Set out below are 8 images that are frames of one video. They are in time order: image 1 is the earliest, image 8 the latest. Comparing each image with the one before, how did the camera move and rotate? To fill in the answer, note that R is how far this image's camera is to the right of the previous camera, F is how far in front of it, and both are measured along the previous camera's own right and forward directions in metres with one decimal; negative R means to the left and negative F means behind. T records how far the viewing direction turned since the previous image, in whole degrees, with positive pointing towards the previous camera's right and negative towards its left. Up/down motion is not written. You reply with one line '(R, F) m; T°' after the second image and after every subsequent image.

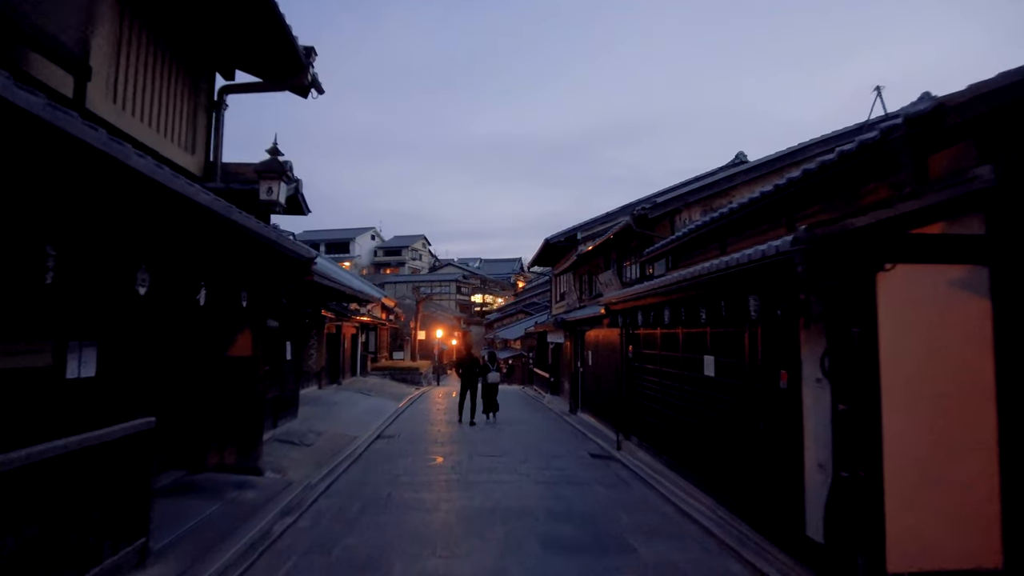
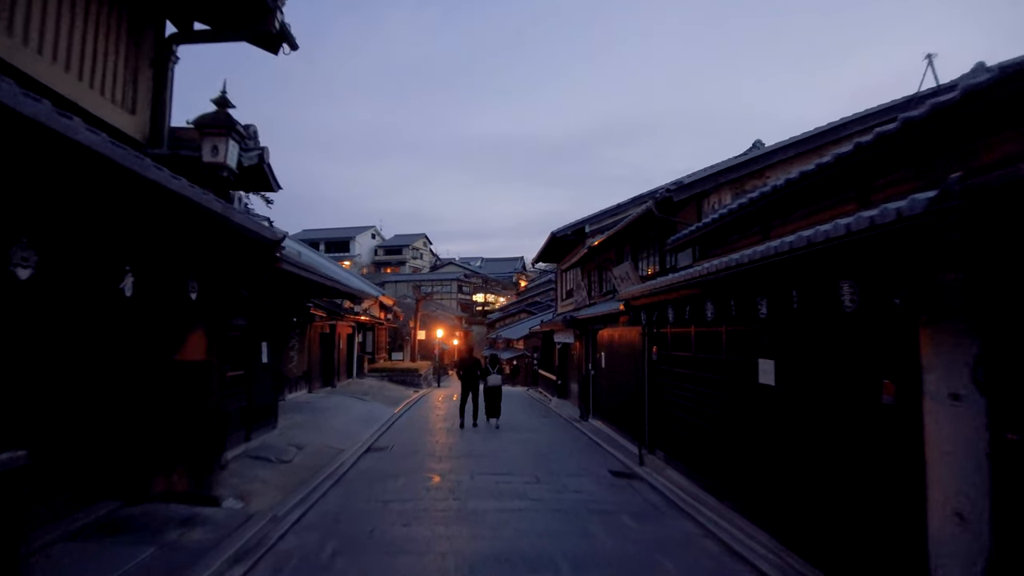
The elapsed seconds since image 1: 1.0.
(-0.1, +1.4) m; 0°
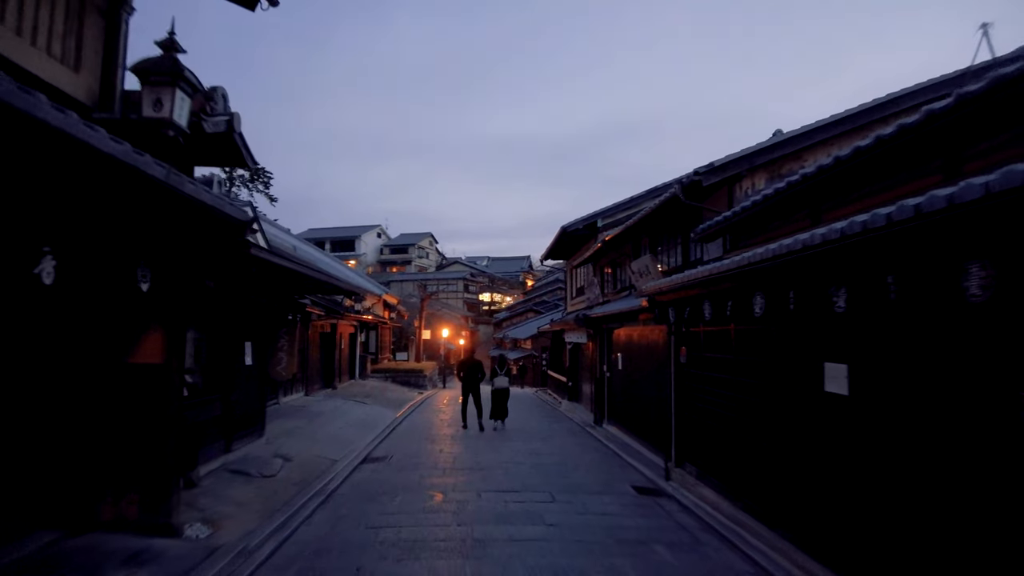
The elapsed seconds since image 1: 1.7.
(-0.1, +1.0) m; -1°
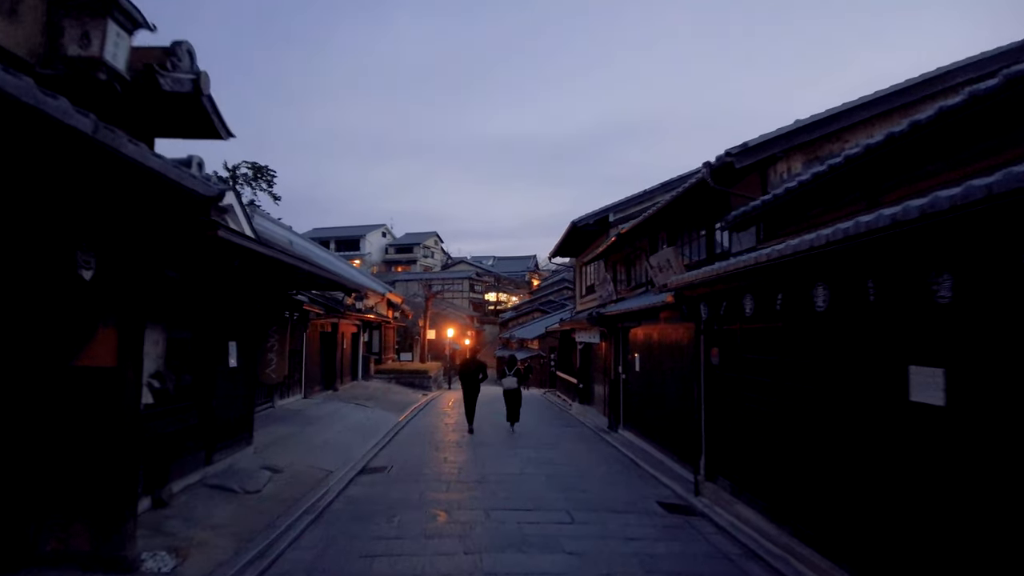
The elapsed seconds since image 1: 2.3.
(-0.1, +0.9) m; 0°
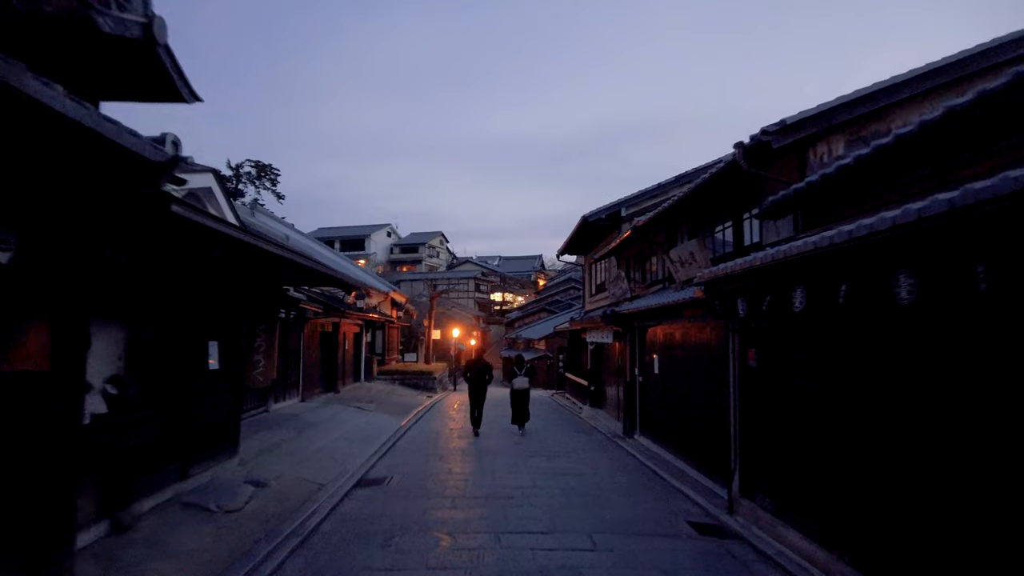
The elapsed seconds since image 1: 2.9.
(-0.1, +0.8) m; 0°
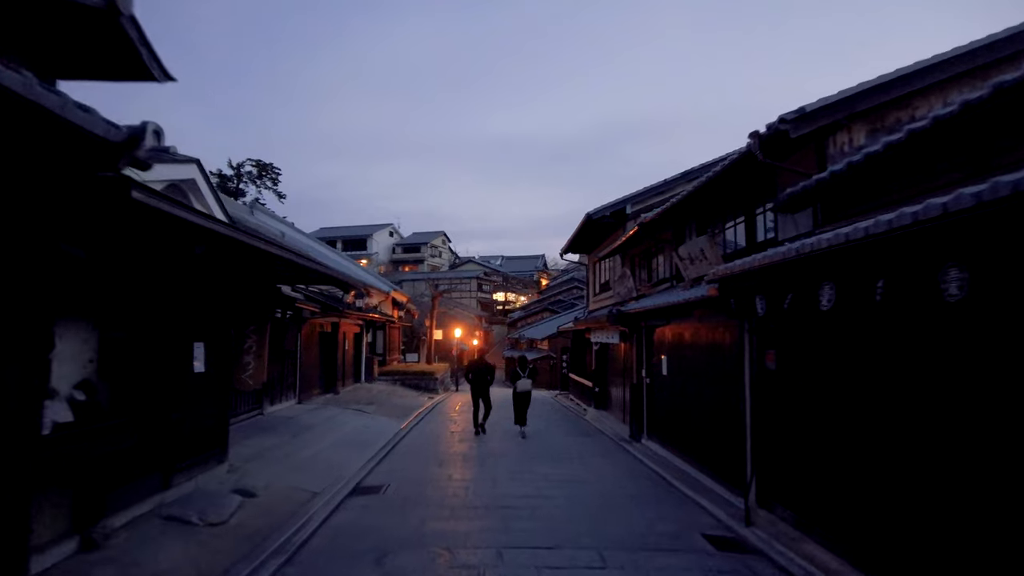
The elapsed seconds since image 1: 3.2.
(0.0, +0.4) m; 0°
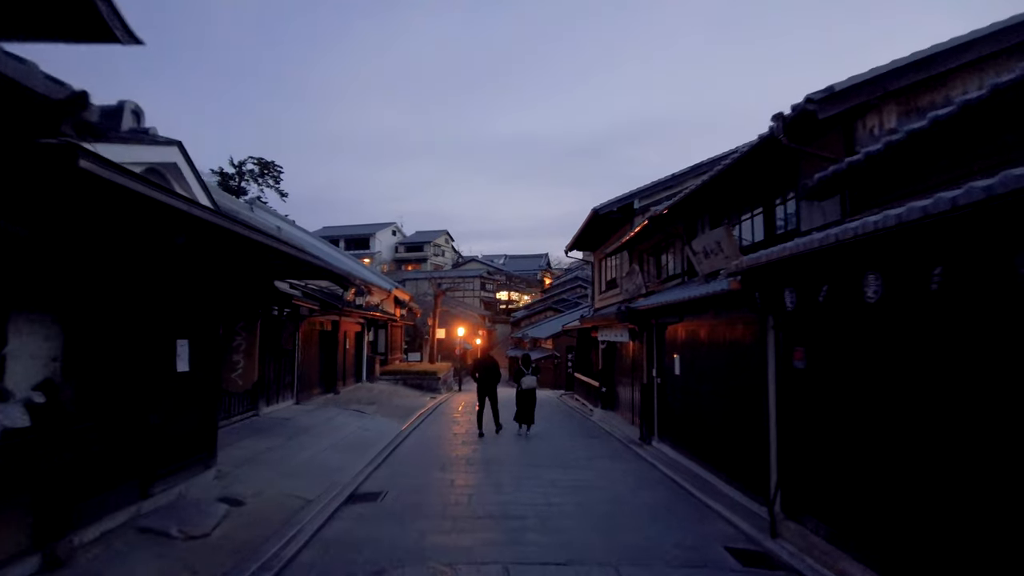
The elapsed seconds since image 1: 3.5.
(0.0, +0.5) m; 0°
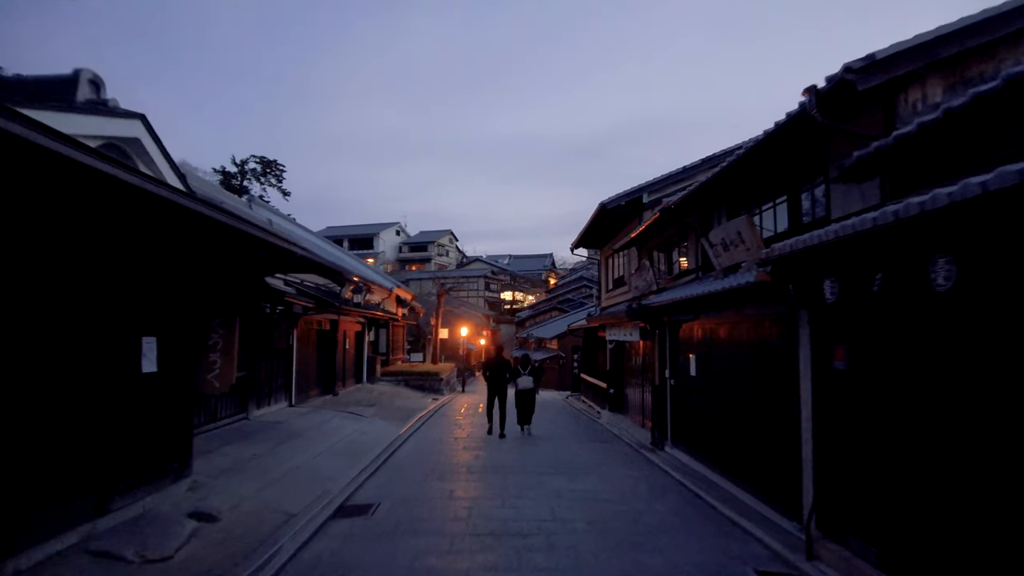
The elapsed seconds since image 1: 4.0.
(0.0, +0.7) m; 0°
